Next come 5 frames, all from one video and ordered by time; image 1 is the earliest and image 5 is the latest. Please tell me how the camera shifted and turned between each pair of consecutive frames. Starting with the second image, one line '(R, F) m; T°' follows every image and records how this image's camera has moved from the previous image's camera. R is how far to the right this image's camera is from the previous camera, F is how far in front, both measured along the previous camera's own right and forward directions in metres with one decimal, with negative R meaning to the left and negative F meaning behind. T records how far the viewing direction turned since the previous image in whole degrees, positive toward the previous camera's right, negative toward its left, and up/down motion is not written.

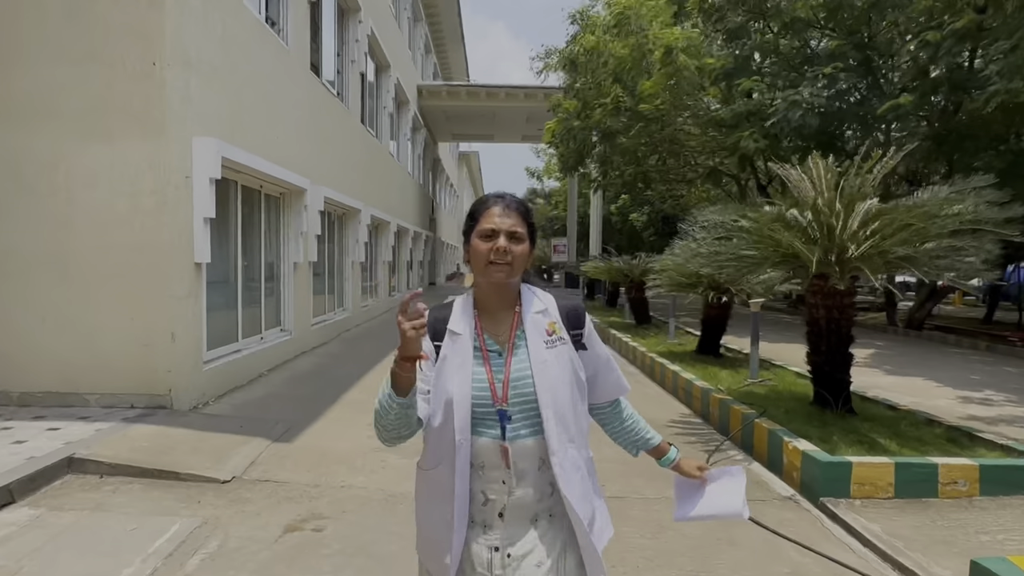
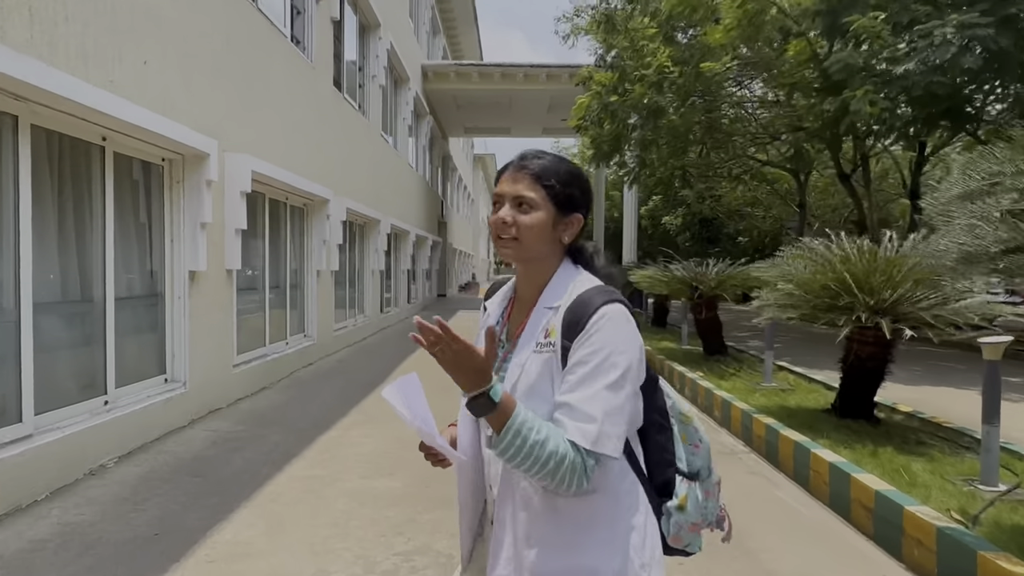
(-0.1, +3.3) m; -2°
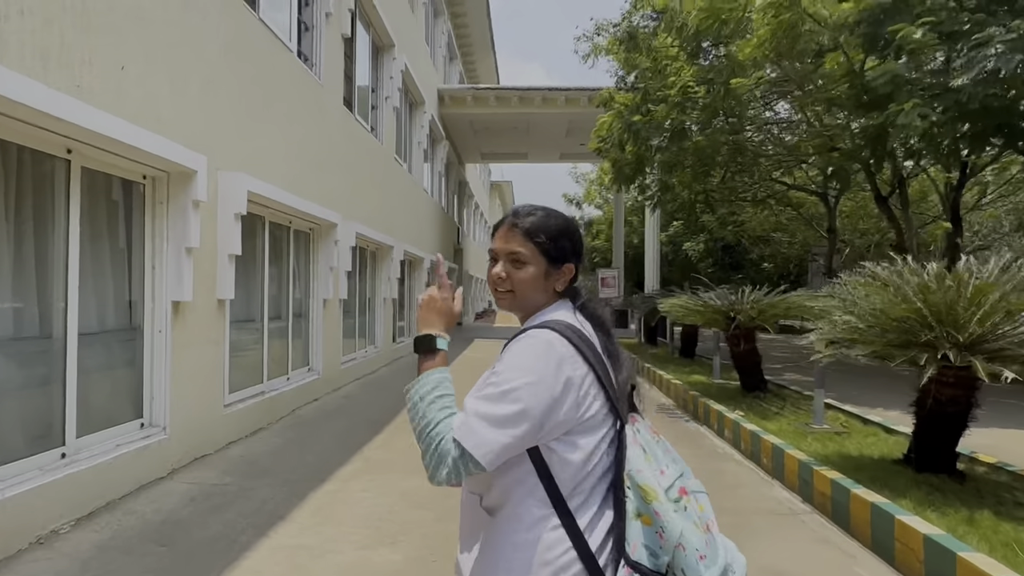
(0.0, +0.6) m; -1°
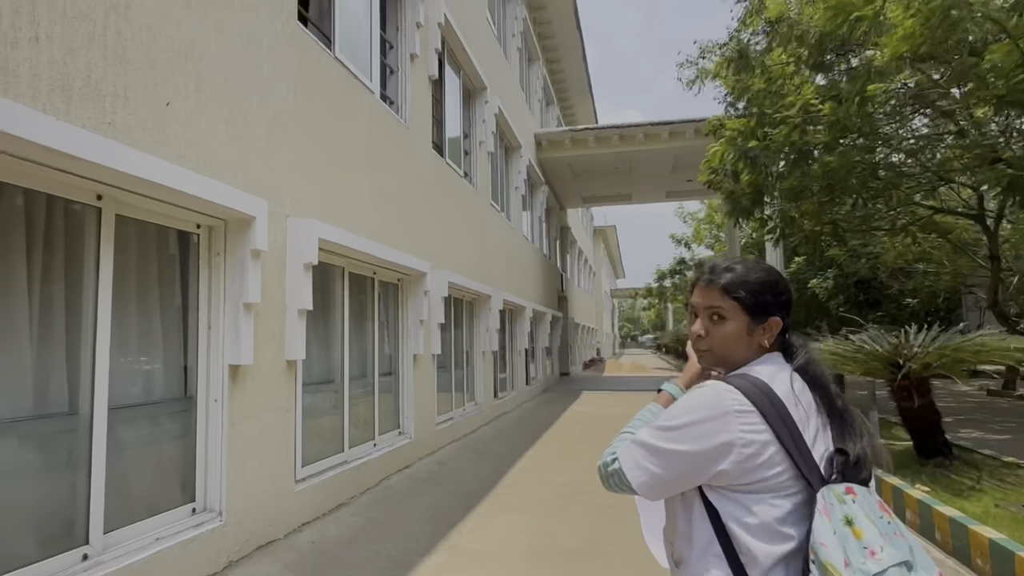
(0.0, +0.9) m; -9°
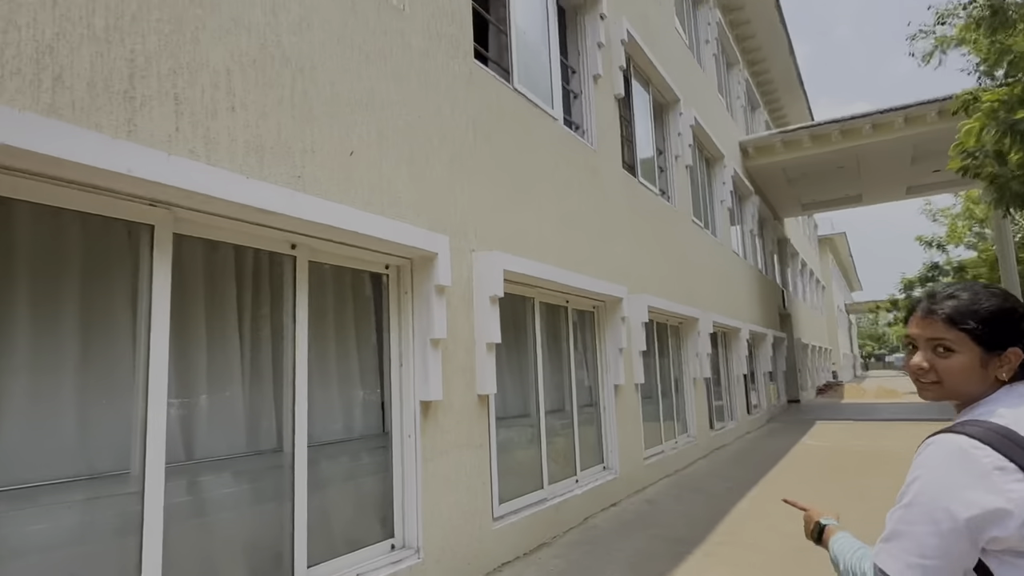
(+0.1, +0.4) m; -19°
